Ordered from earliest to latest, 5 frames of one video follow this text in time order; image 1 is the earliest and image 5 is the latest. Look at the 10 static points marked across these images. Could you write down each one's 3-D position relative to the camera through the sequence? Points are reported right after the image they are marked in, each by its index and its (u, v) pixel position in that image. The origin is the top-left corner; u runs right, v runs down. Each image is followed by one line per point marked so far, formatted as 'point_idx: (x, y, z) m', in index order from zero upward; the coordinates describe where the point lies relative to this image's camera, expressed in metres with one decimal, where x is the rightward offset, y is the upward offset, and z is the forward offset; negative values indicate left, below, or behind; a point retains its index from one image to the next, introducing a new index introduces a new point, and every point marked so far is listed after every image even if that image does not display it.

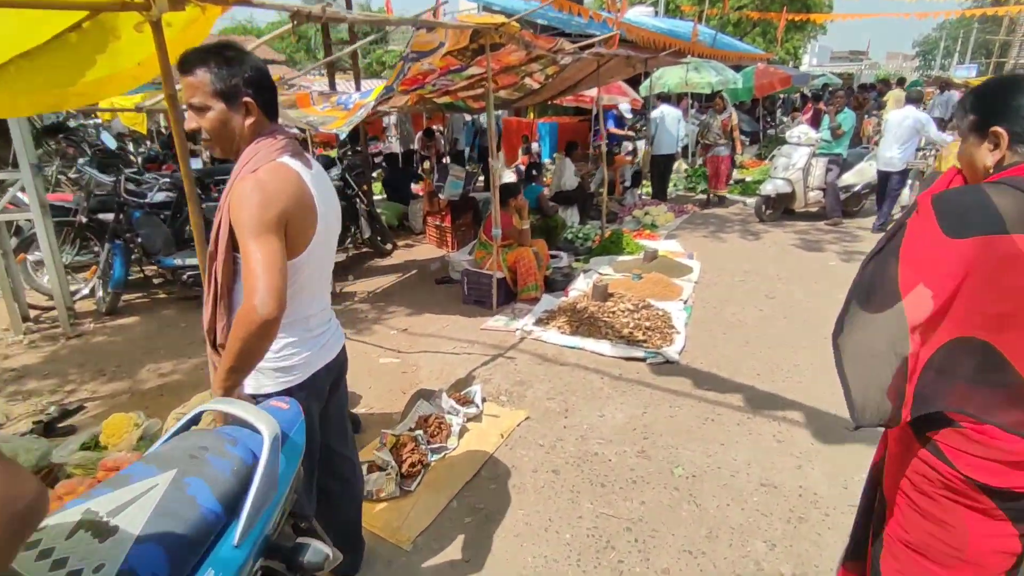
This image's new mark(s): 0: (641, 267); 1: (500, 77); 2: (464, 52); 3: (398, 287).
0: (+1.5, +0.2, +6.5) m
1: (-0.1, +2.3, +6.1) m
2: (-0.4, +2.1, +5.0) m
3: (-1.3, 0.0, +6.6) m
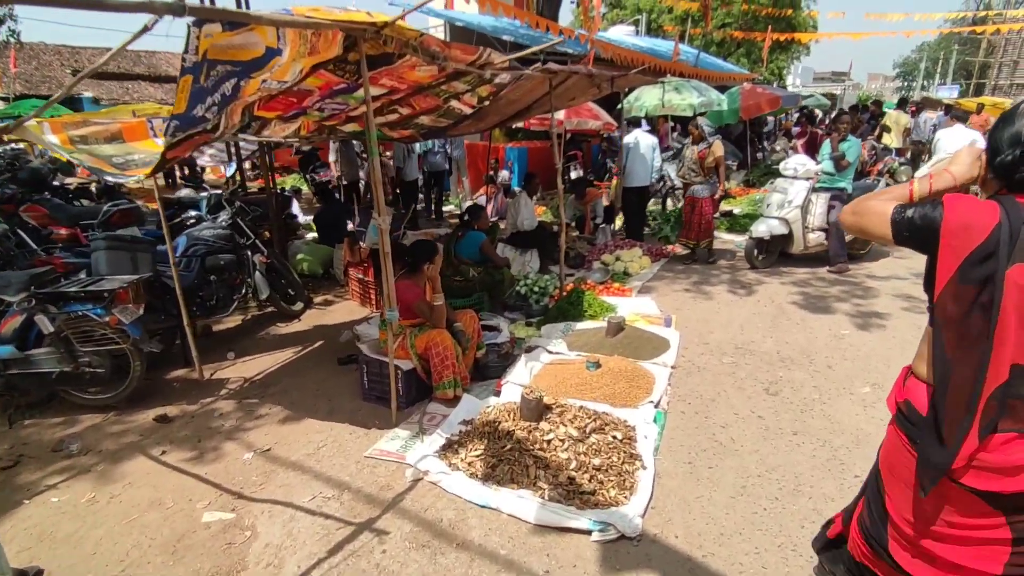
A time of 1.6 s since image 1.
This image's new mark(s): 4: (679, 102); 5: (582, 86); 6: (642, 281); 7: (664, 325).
0: (+0.8, -0.5, +5.0) m
1: (-0.8, +1.6, +4.7) m
2: (-1.1, +1.4, +3.6) m
3: (-2.0, -0.7, +5.1) m
4: (+3.4, +3.8, +11.5) m
5: (+0.9, +2.5, +6.9) m
6: (+1.6, +0.1, +7.0) m
7: (+1.5, -0.4, +5.5) m
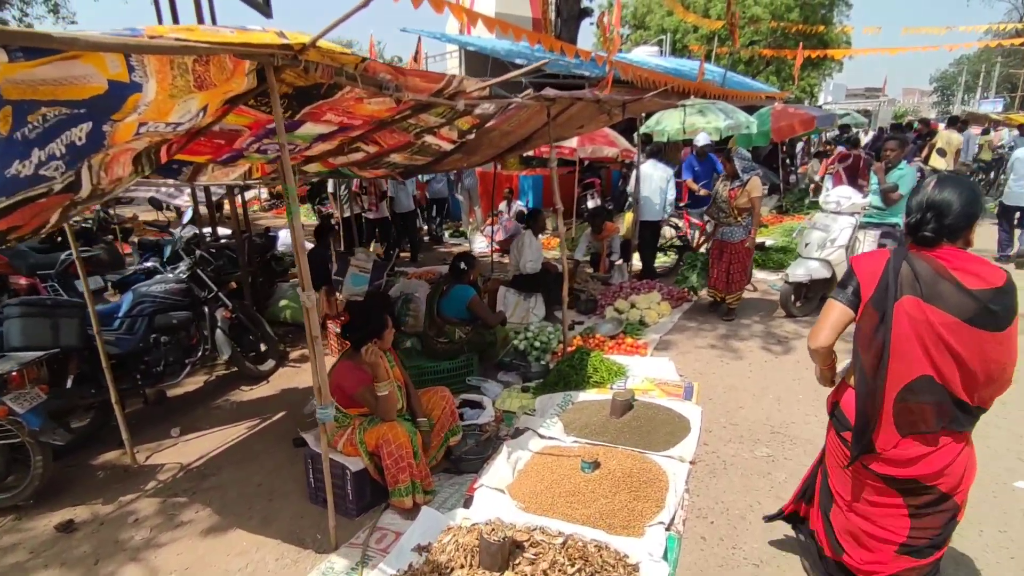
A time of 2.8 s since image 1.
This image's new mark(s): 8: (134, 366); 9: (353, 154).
0: (+0.7, -1.0, +4.1) m
1: (-0.9, +1.1, +4.0) m
2: (-1.3, +1.0, +2.9) m
3: (-2.1, -1.3, +4.3) m
4: (+3.6, +3.1, +10.6) m
5: (+0.8, +1.9, +6.1) m
6: (+1.6, -0.5, +6.1) m
7: (+1.4, -0.9, +4.6) m
8: (-3.2, -0.7, +4.7) m
9: (-1.2, +1.0, +4.2) m
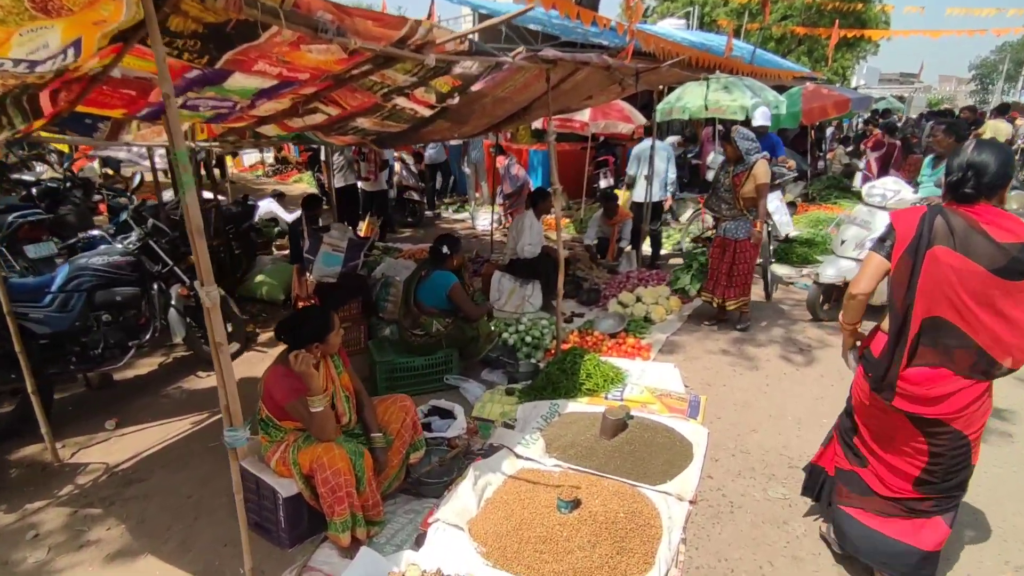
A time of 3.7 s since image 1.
0: (+0.5, -1.0, +3.6) m
1: (-1.0, +1.2, +3.3) m
2: (-1.4, +1.0, +2.2) m
3: (-2.3, -1.1, +3.8) m
4: (+3.8, +3.2, +9.8) m
5: (+0.8, +2.0, +5.4) m
6: (+1.5, -0.4, +5.5) m
7: (+1.3, -0.9, +4.0) m
8: (-3.4, -0.5, +4.2) m
9: (-1.3, +1.1, +3.6) m
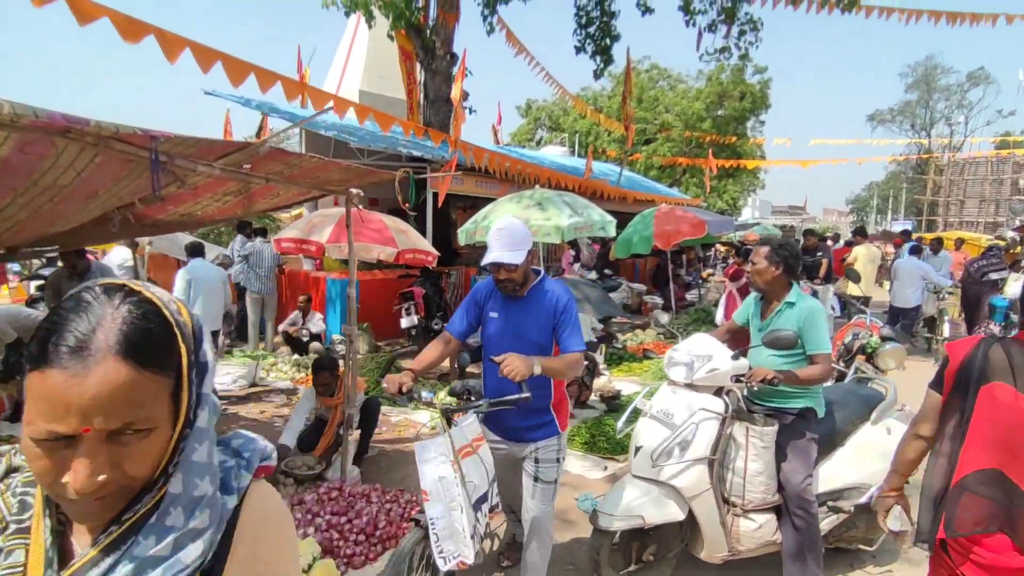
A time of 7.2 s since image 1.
0: (-2.1, -1.9, +0.3) m
1: (-3.6, +0.2, +0.4) m
2: (-3.9, +0.3, -0.7) m
3: (-4.9, -2.1, +0.2) m
4: (+0.4, +0.9, +7.6) m
5: (-2.0, +0.6, +2.8) m
6: (-1.3, -1.8, +2.5) m
7: (-1.4, -1.9, +0.9) m
8: (-6.0, -1.5, +0.6) m
9: (-3.9, +0.1, +0.6) m
